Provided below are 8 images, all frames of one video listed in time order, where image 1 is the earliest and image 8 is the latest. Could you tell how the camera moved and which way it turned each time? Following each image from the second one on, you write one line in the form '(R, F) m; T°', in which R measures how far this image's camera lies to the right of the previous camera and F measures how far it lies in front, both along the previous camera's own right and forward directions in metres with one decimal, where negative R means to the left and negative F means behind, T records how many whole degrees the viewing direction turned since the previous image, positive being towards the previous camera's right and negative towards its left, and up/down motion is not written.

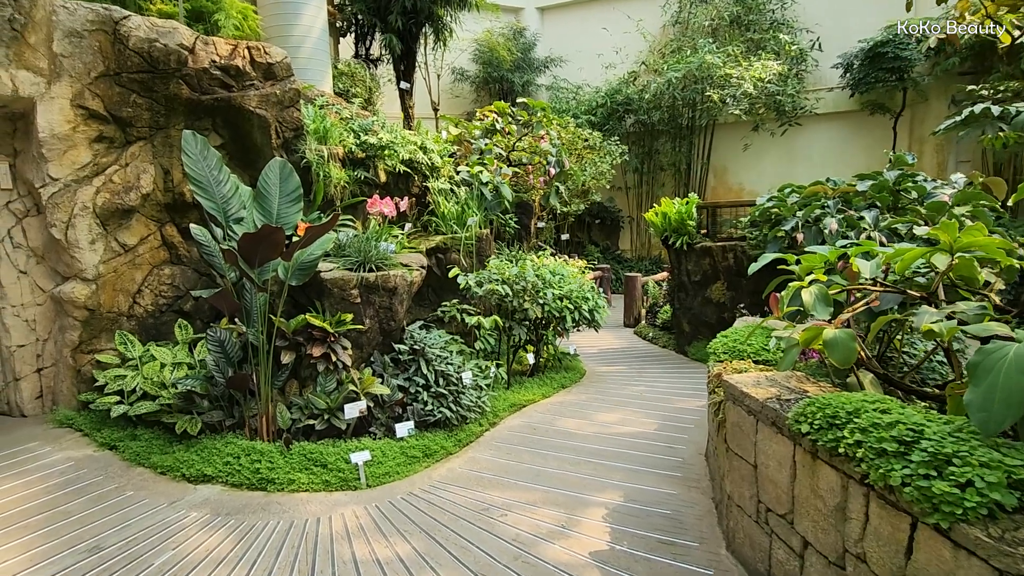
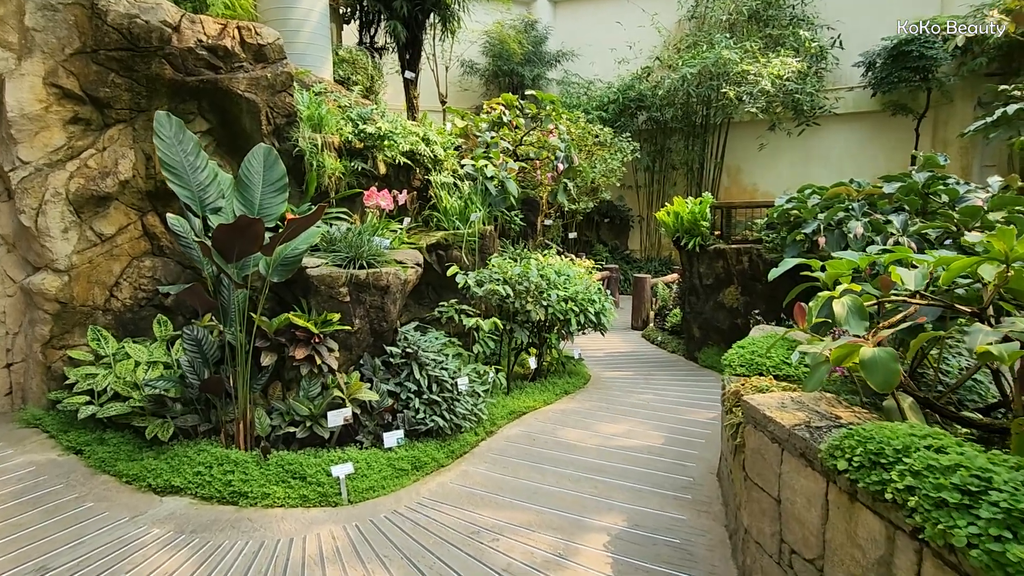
(0.0, +0.2) m; -1°
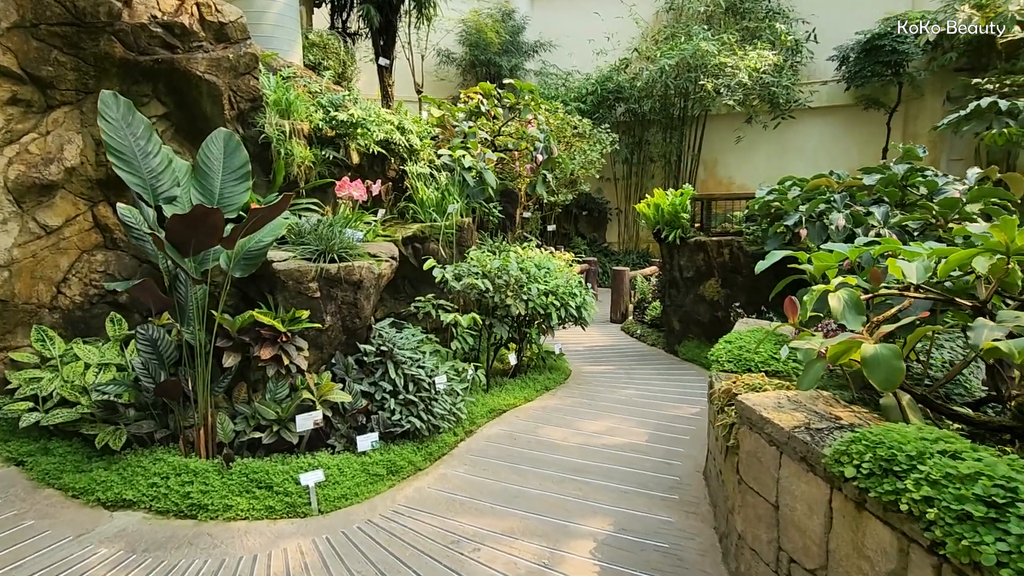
(0.0, +0.1) m; +2°
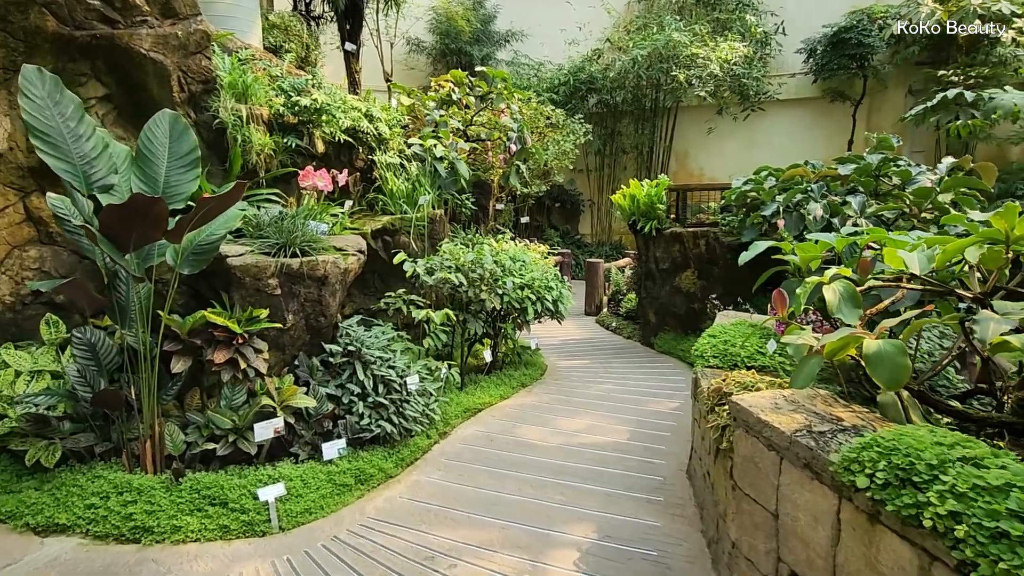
(0.0, +0.1) m; +3°
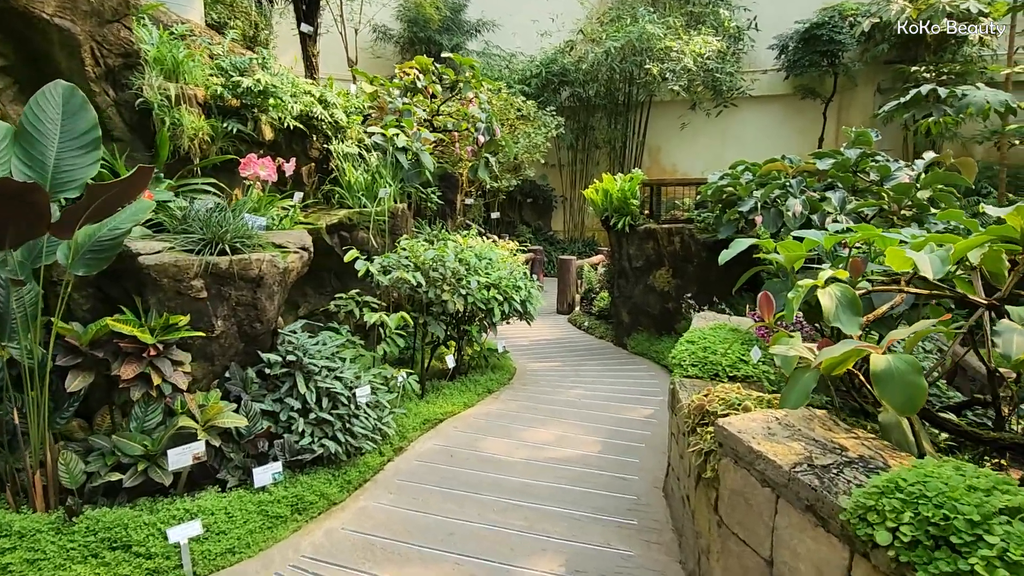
(+0.1, +0.3) m; +3°
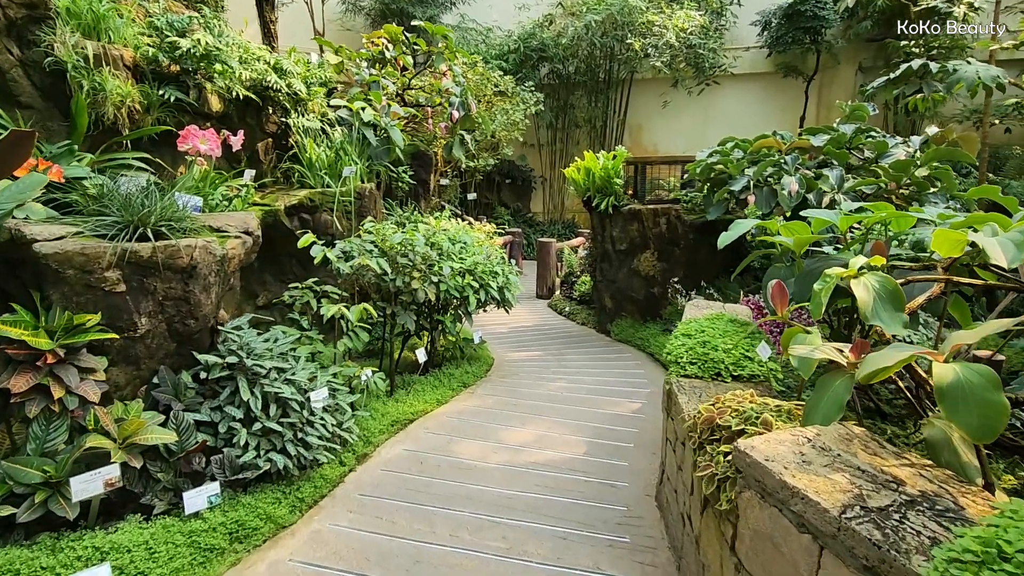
(0.0, +0.3) m; +2°
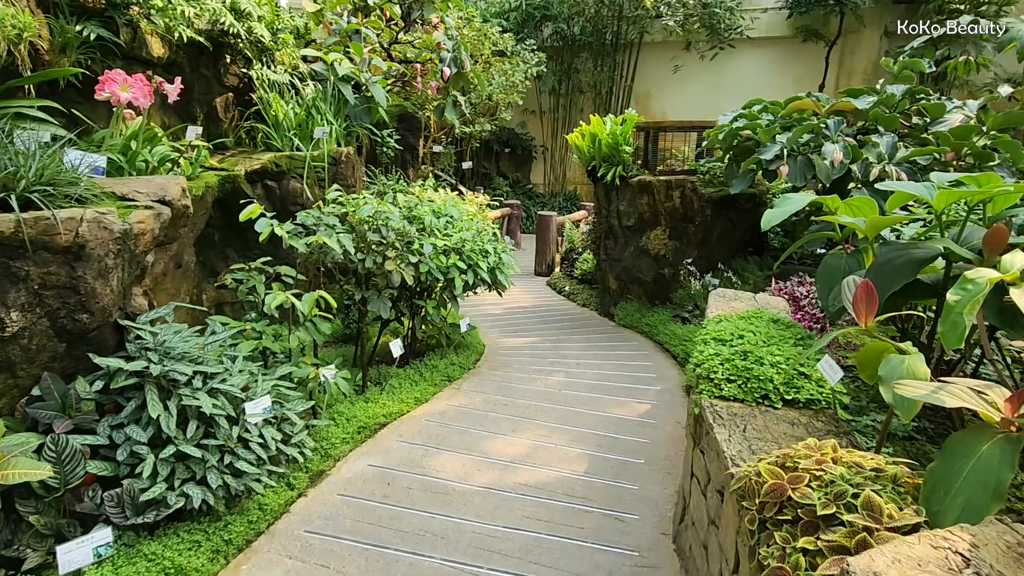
(0.0, +0.5) m; 0°
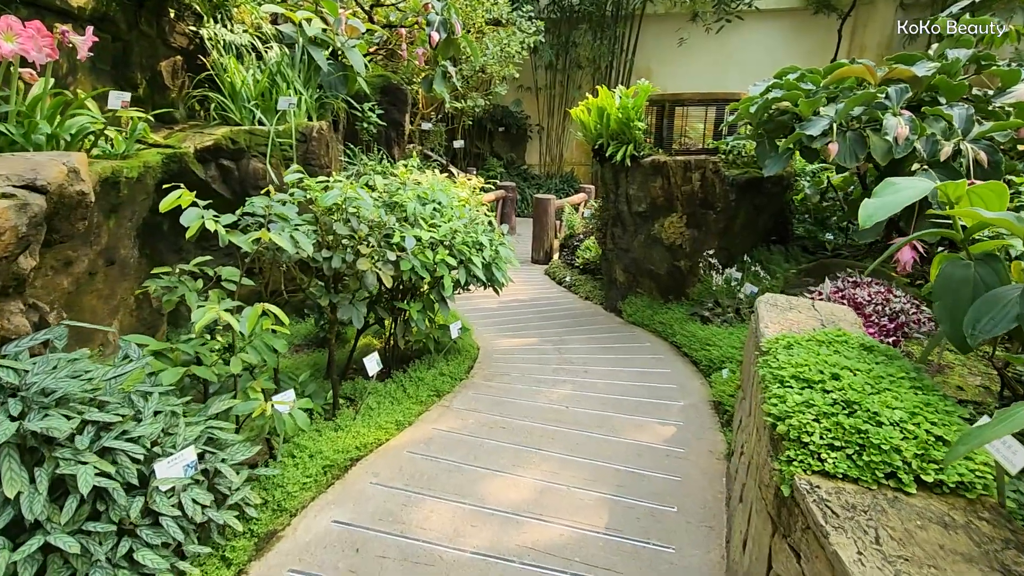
(0.0, +0.5) m; +1°
